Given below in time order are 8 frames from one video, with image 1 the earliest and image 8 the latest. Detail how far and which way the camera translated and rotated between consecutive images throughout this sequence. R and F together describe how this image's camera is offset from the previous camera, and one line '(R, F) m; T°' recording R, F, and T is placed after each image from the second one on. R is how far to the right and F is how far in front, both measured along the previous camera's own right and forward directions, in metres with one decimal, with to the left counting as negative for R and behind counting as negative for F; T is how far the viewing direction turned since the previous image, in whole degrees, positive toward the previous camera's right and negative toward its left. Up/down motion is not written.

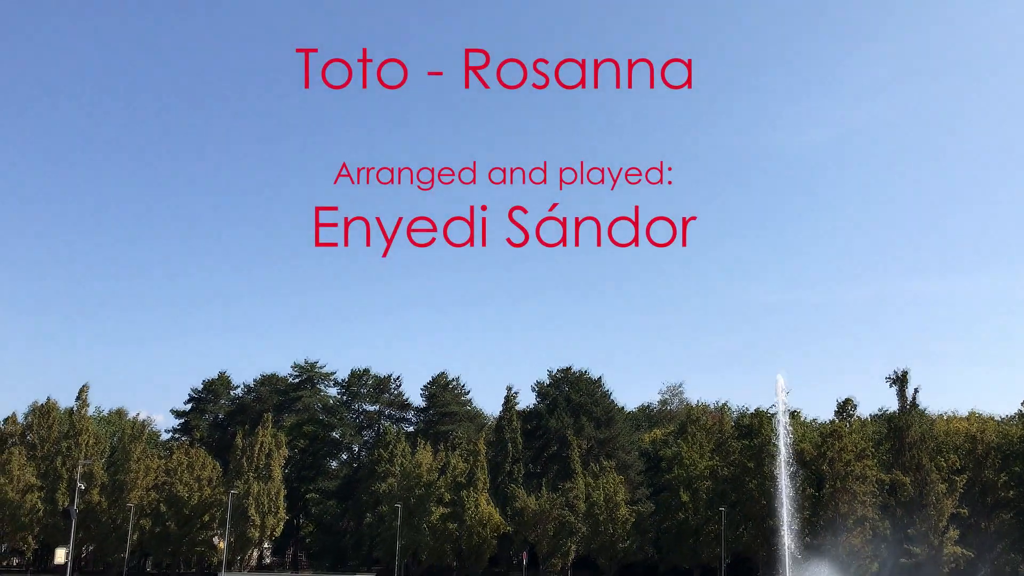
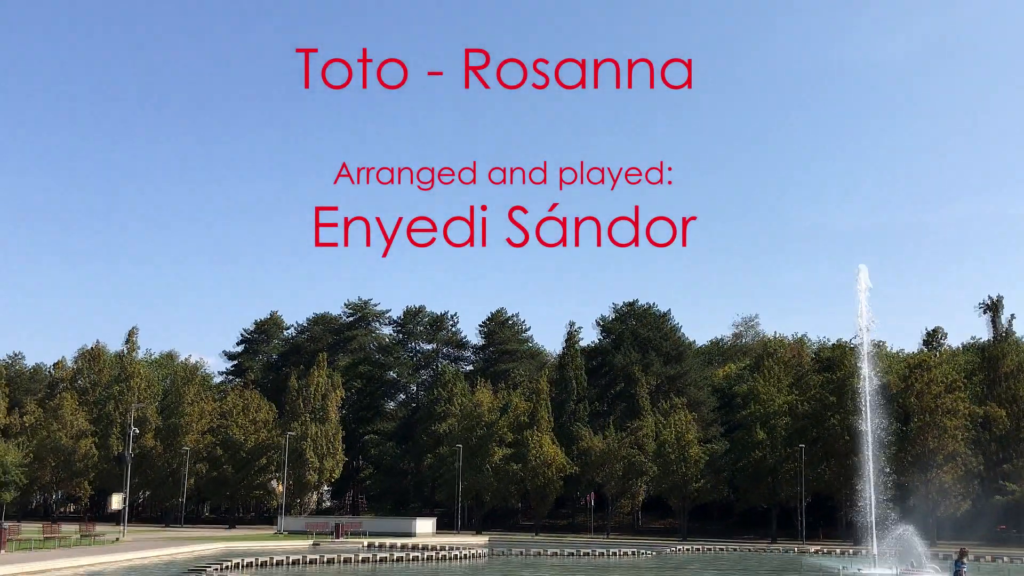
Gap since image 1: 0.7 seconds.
(+0.8, +4.5) m; -4°
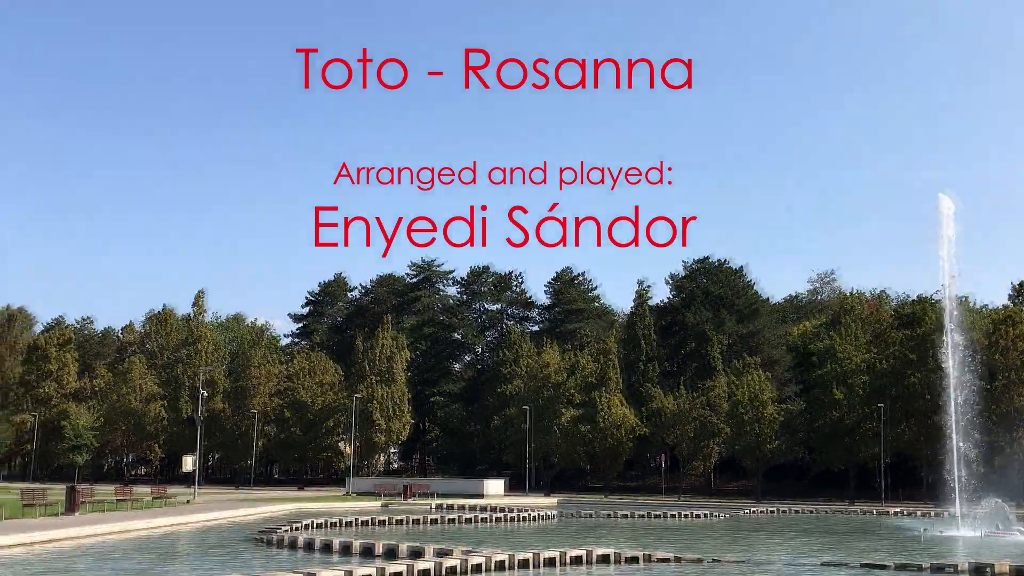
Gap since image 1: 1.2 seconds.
(-0.3, +1.8) m; -4°
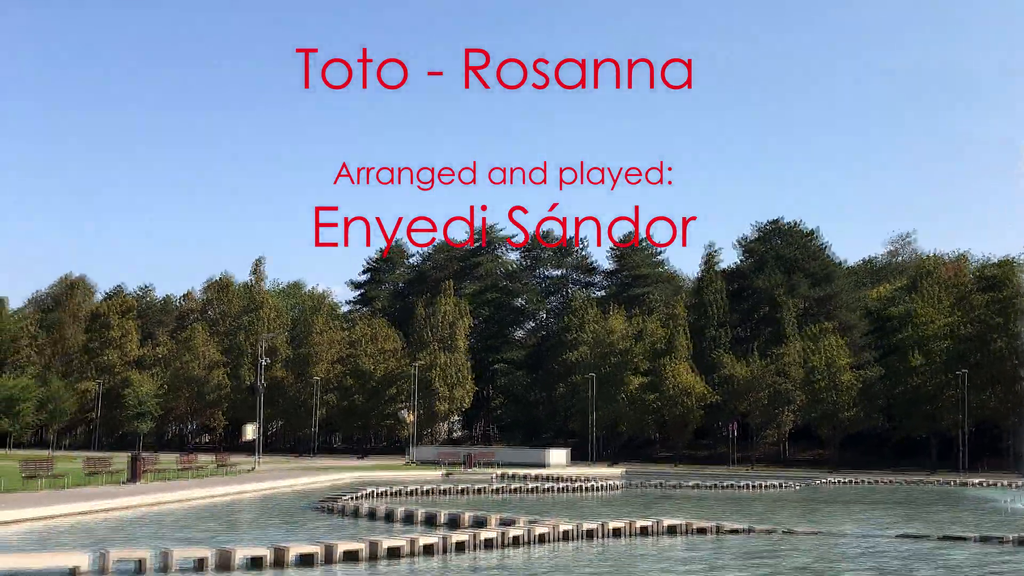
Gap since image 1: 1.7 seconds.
(-0.7, +2.1) m; -3°
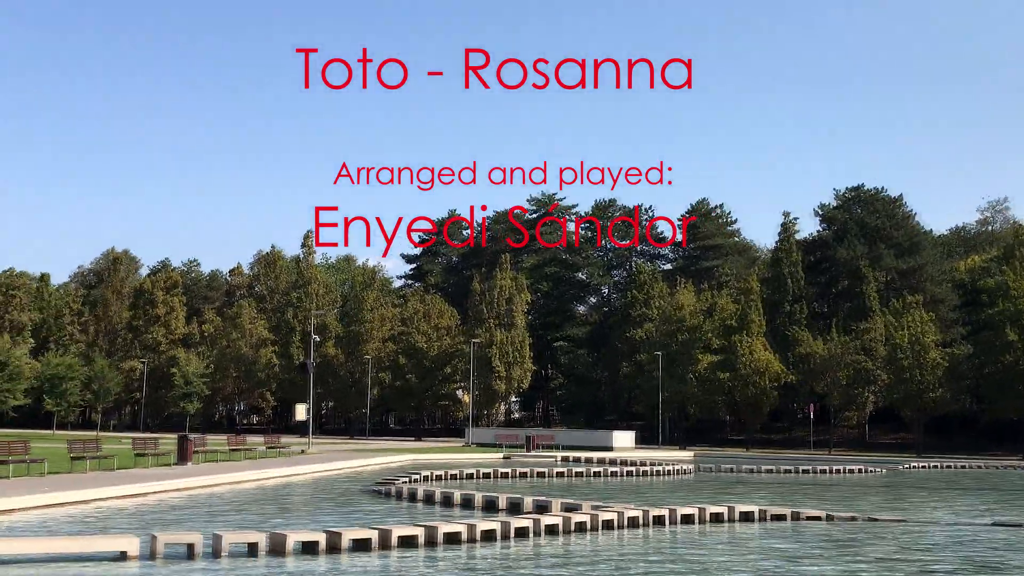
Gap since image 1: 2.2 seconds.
(-1.3, +4.0) m; -3°
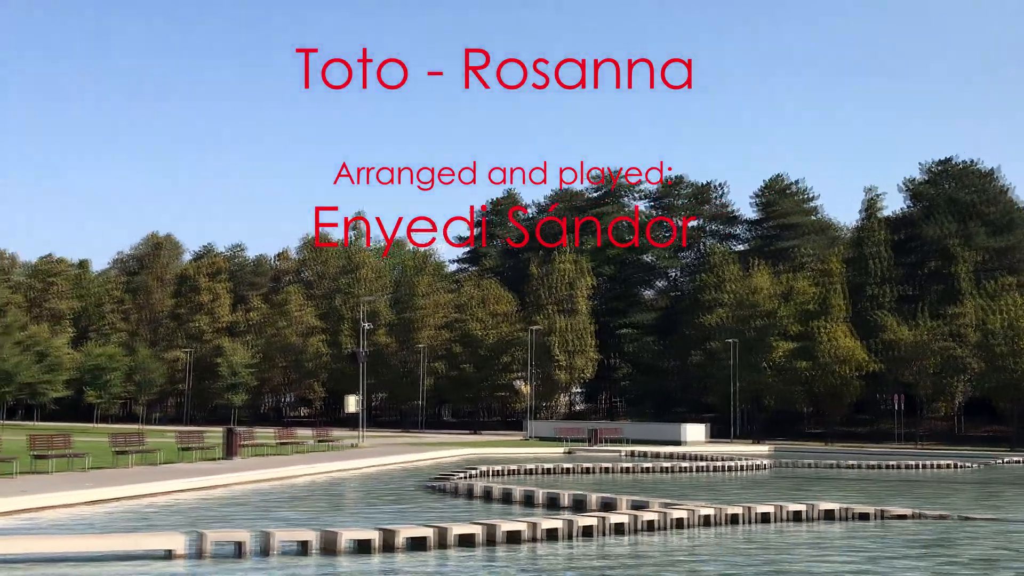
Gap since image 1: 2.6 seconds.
(-1.8, +4.1) m; -2°
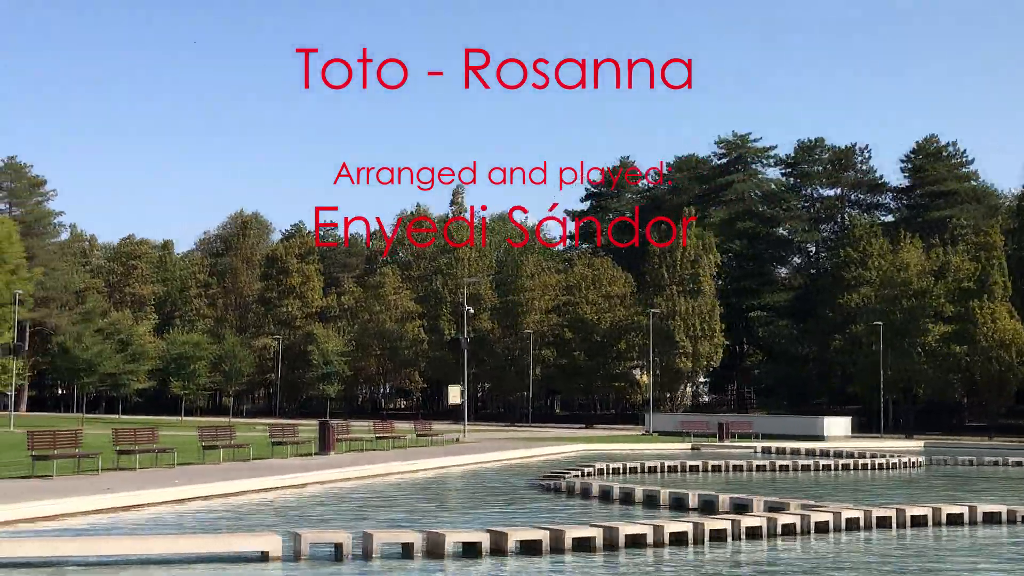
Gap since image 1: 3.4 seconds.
(-3.8, +5.7) m; -3°
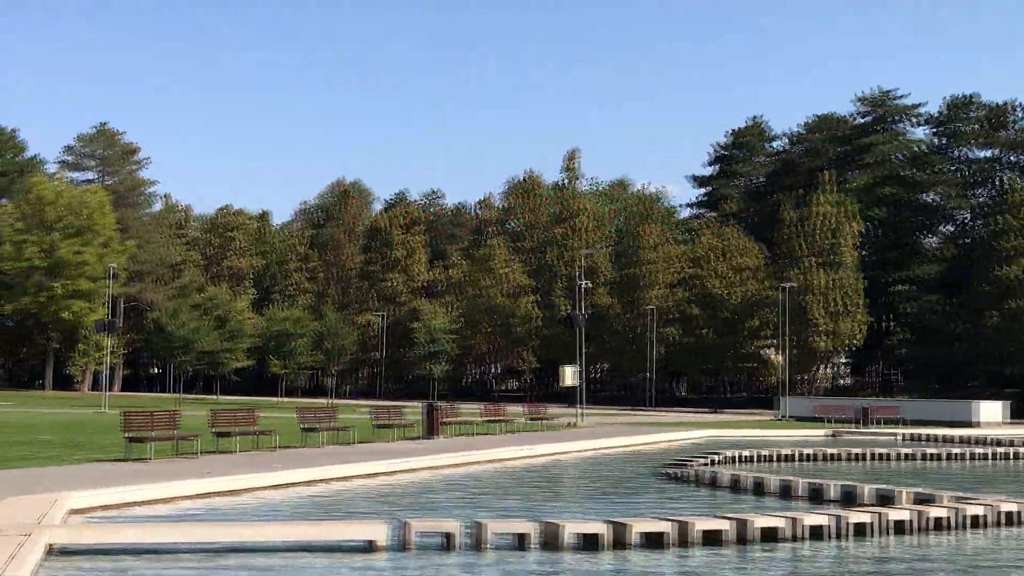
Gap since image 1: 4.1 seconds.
(-3.9, +4.1) m; -3°
